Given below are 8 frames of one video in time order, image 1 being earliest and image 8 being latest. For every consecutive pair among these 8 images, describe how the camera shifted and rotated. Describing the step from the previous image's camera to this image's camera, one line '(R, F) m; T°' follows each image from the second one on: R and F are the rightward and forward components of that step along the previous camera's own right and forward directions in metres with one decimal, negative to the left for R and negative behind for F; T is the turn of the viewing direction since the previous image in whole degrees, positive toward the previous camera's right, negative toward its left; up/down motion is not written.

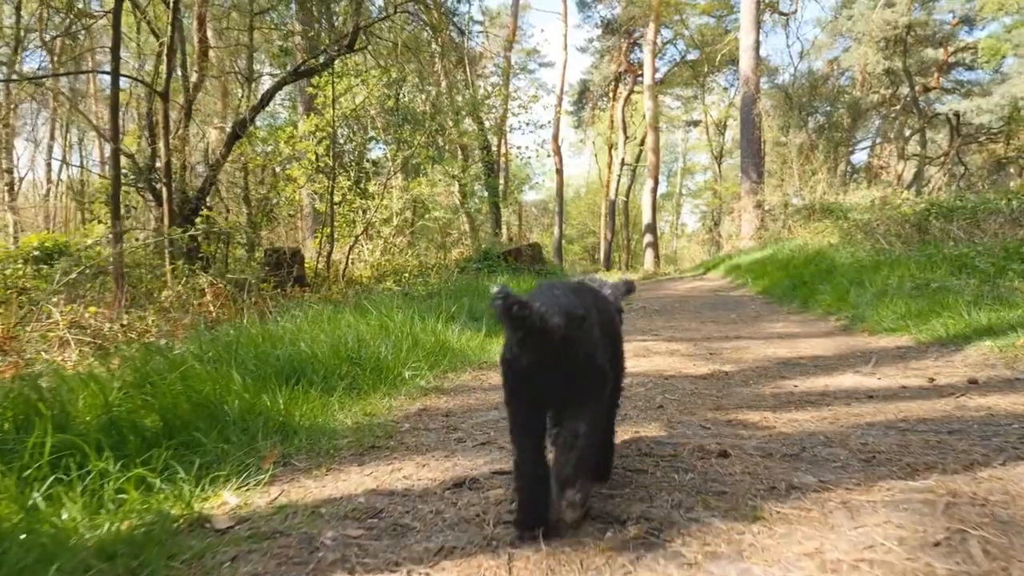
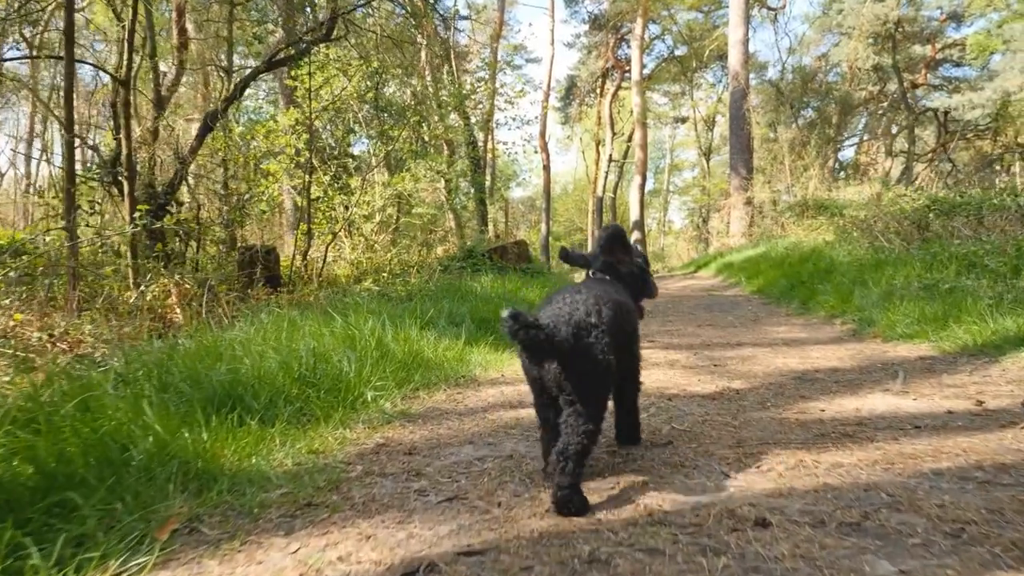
(0.0, +0.5) m; +1°
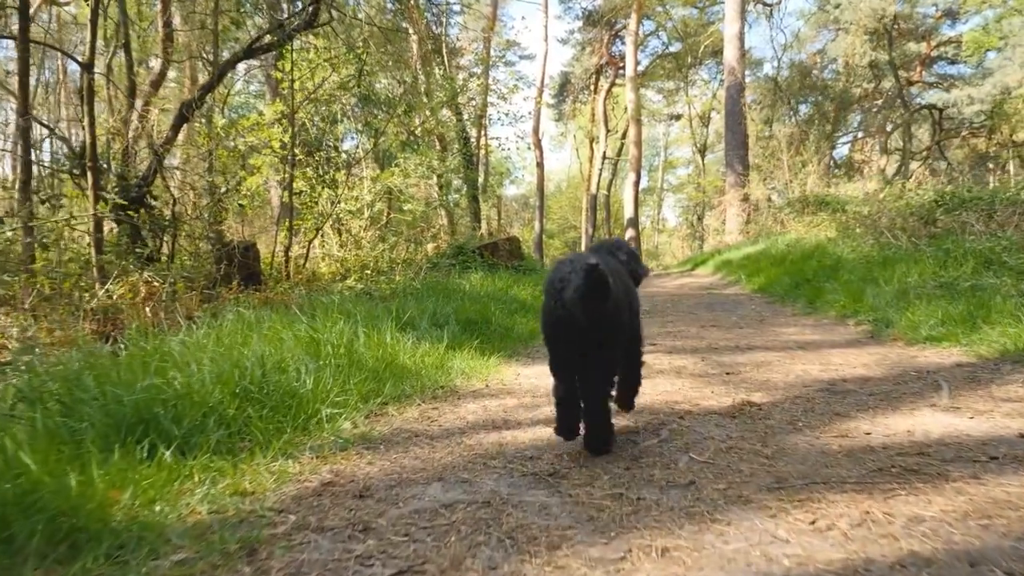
(0.0, +0.4) m; 0°
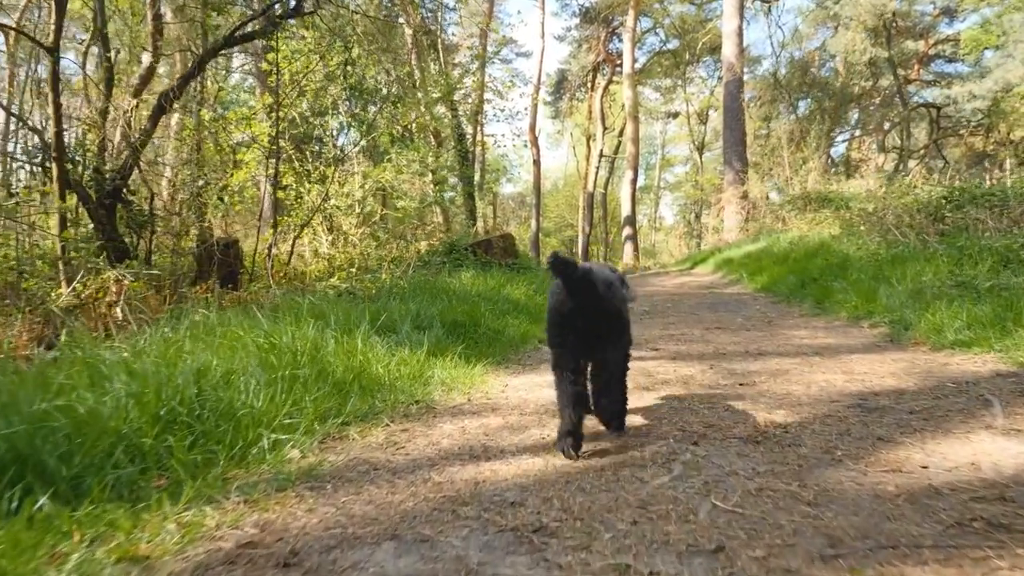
(0.0, +0.4) m; 0°
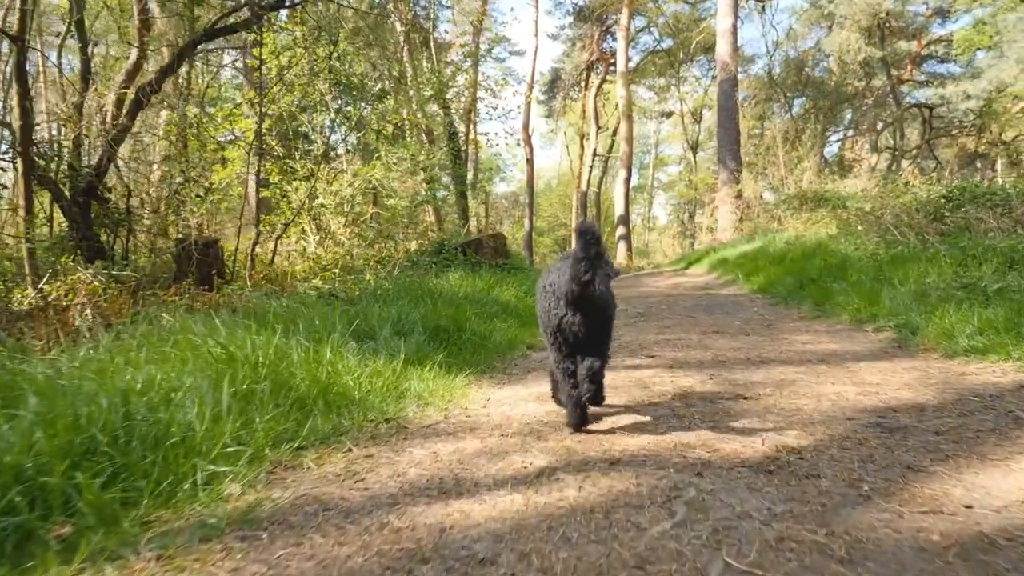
(0.0, +0.3) m; 0°
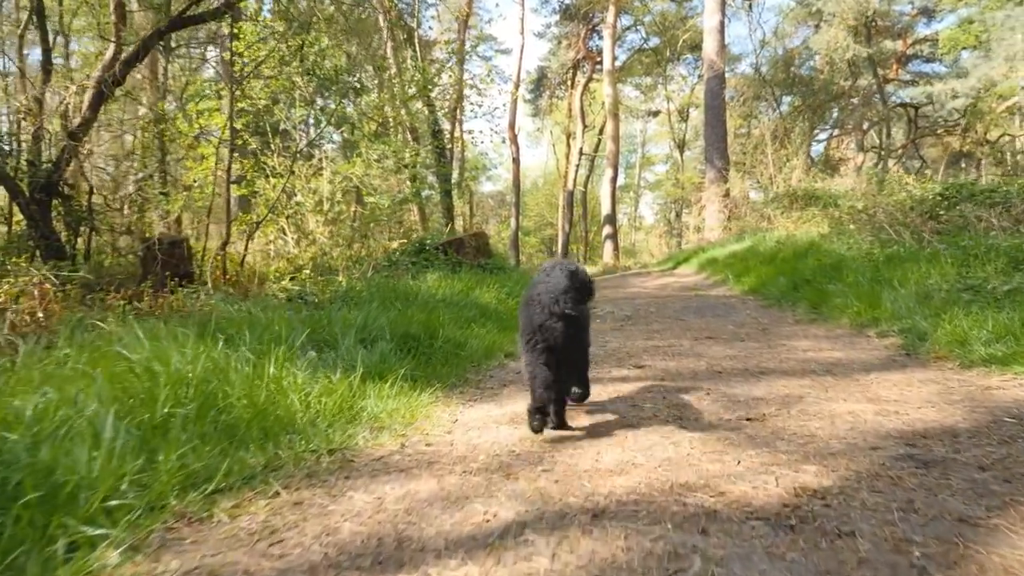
(0.0, +0.4) m; +1°
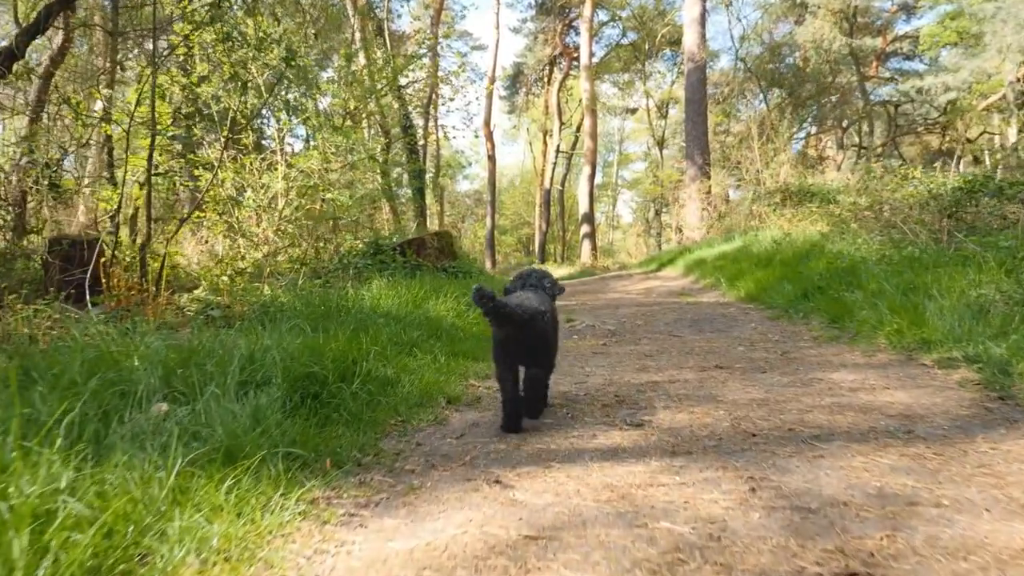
(+0.1, +1.2) m; +1°
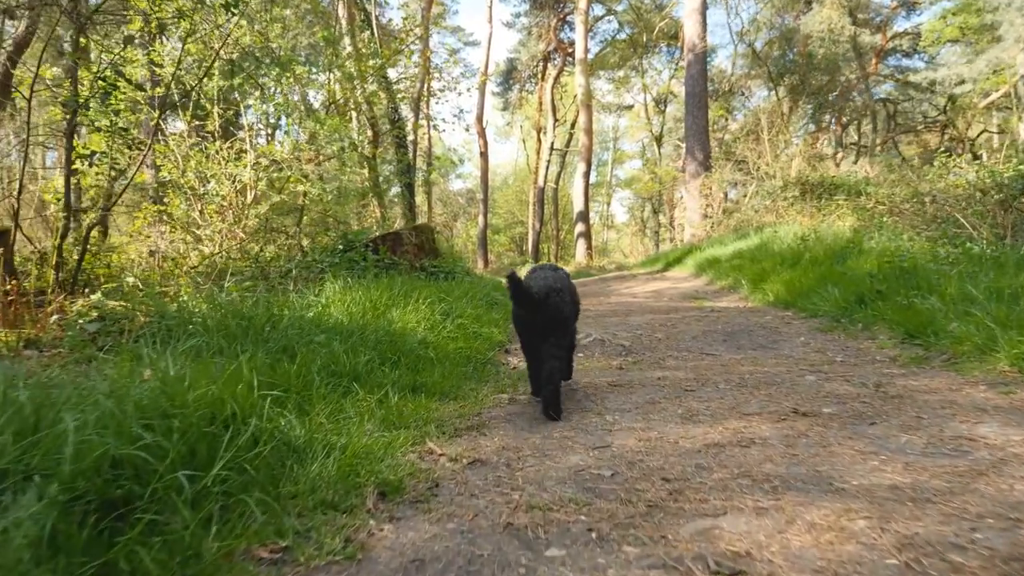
(0.0, +1.3) m; 0°
